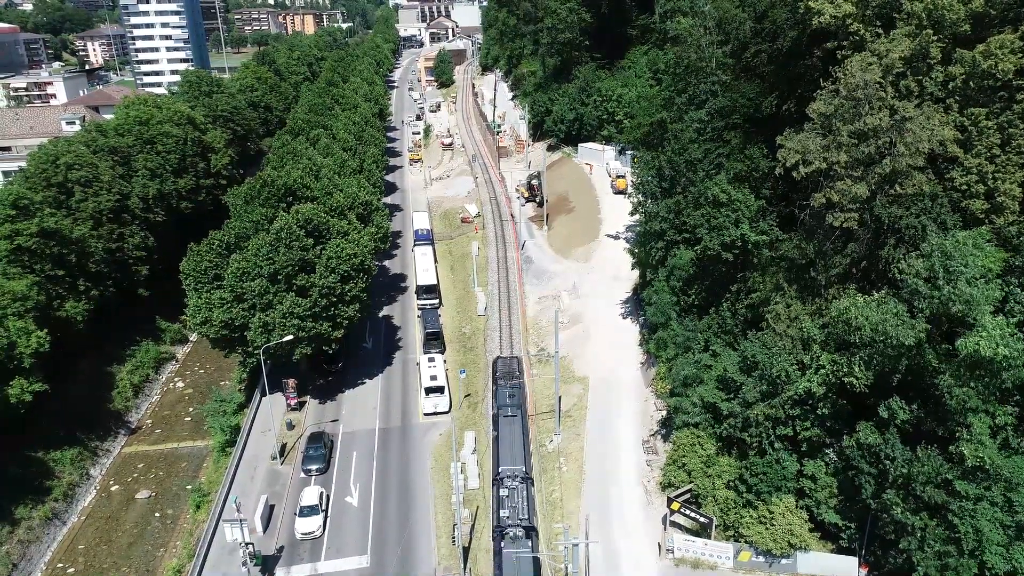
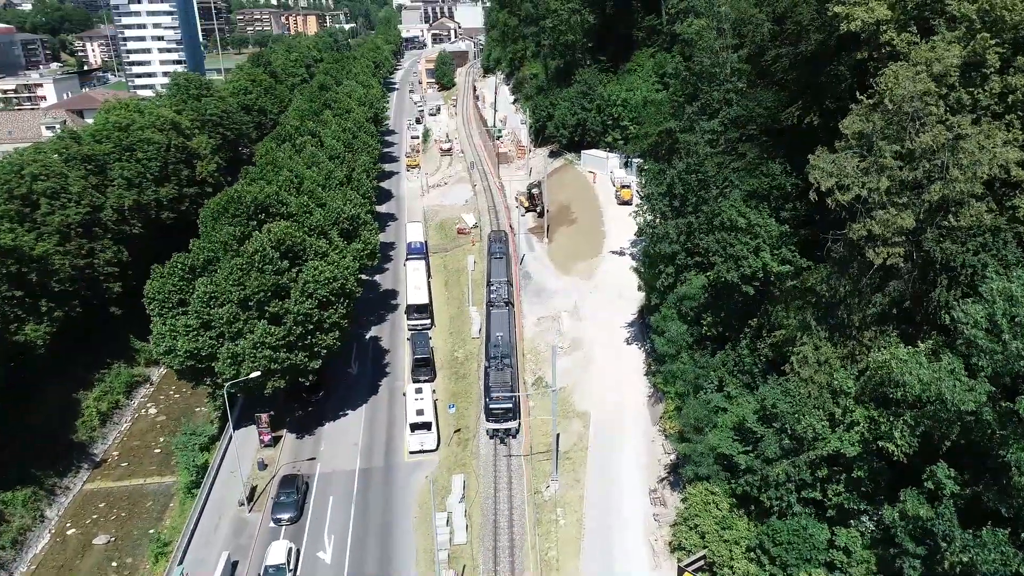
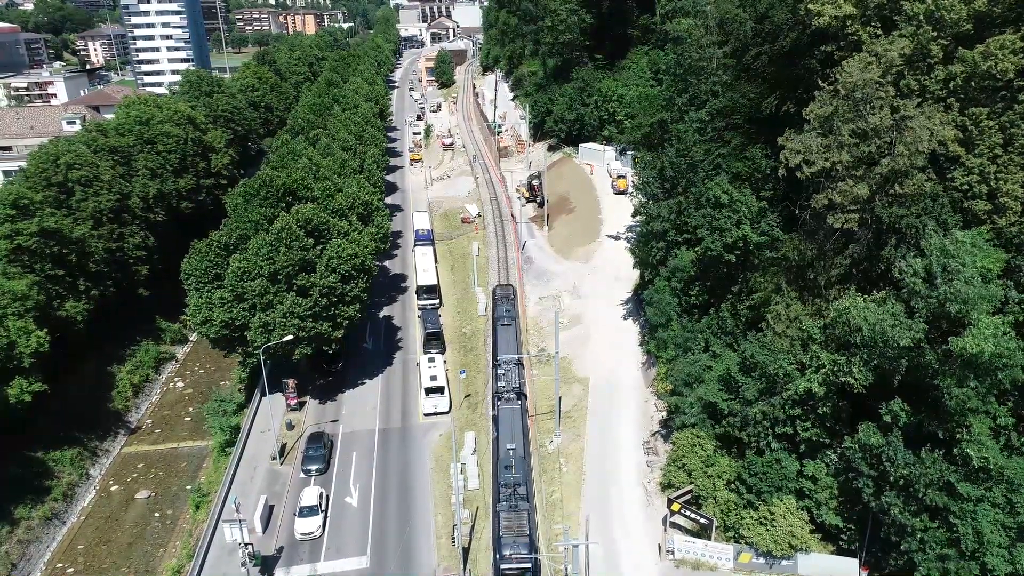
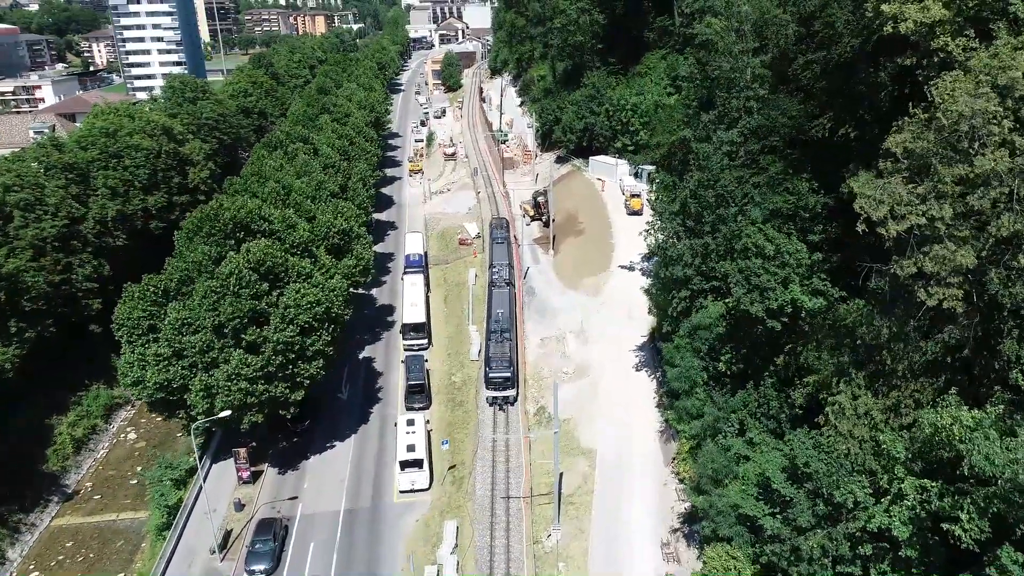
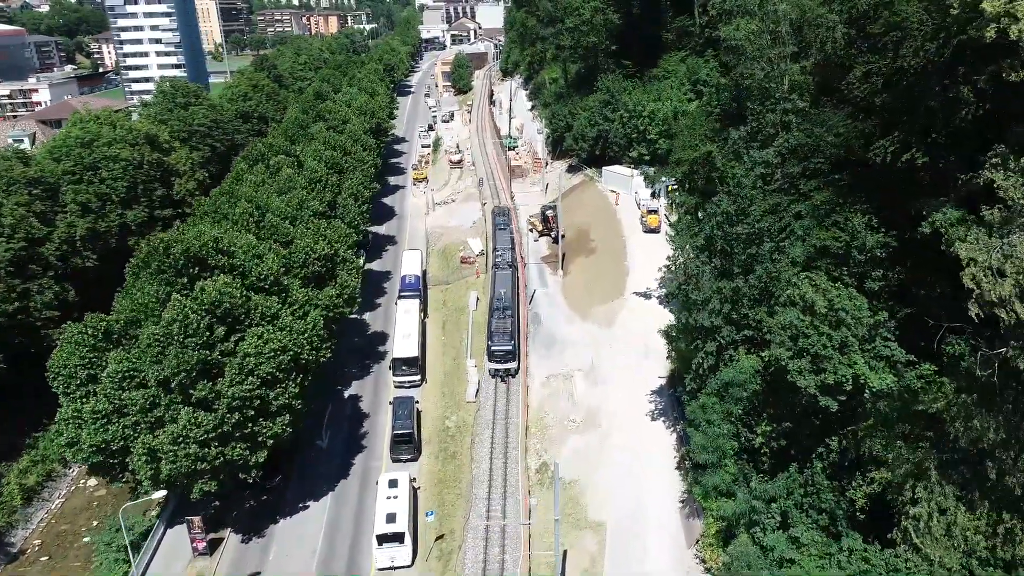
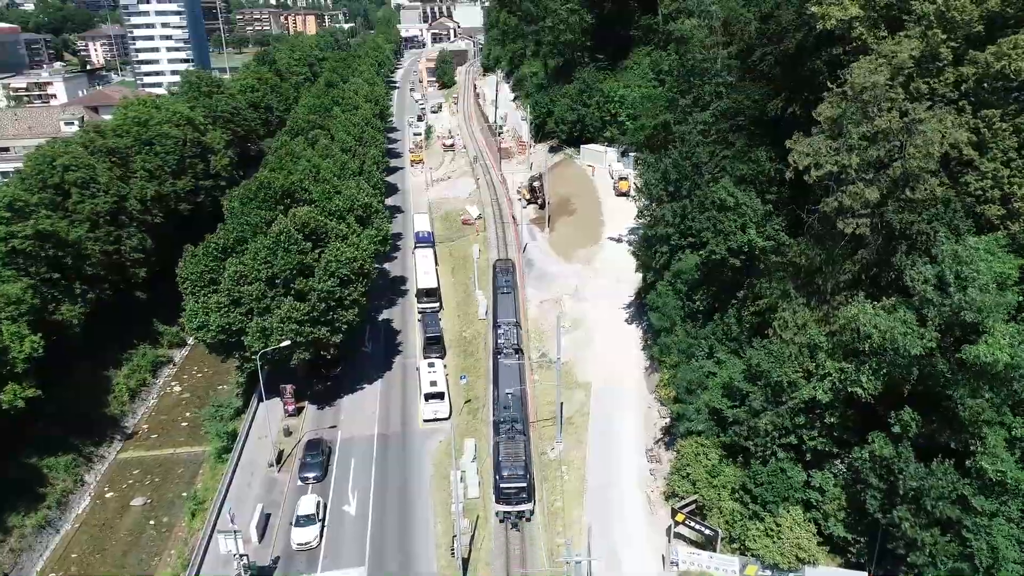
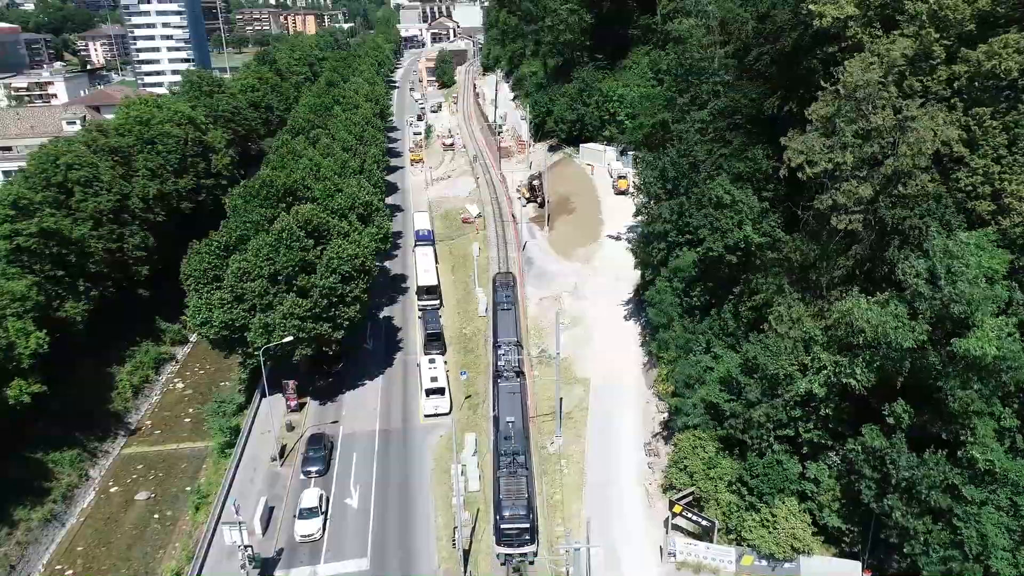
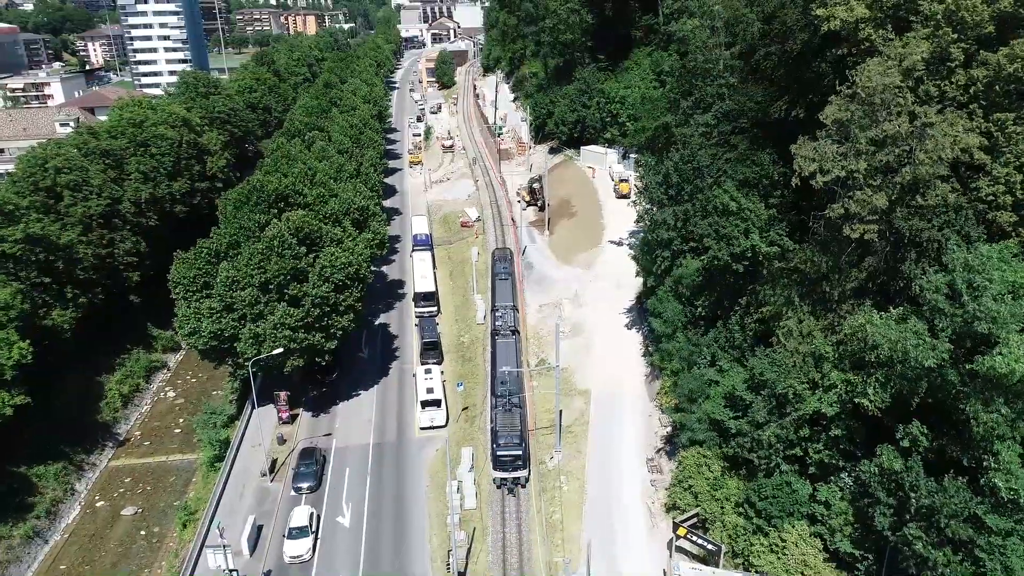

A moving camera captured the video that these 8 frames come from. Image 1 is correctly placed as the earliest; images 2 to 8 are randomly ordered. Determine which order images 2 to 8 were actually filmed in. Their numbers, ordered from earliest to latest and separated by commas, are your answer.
3, 7, 6, 8, 2, 4, 5
